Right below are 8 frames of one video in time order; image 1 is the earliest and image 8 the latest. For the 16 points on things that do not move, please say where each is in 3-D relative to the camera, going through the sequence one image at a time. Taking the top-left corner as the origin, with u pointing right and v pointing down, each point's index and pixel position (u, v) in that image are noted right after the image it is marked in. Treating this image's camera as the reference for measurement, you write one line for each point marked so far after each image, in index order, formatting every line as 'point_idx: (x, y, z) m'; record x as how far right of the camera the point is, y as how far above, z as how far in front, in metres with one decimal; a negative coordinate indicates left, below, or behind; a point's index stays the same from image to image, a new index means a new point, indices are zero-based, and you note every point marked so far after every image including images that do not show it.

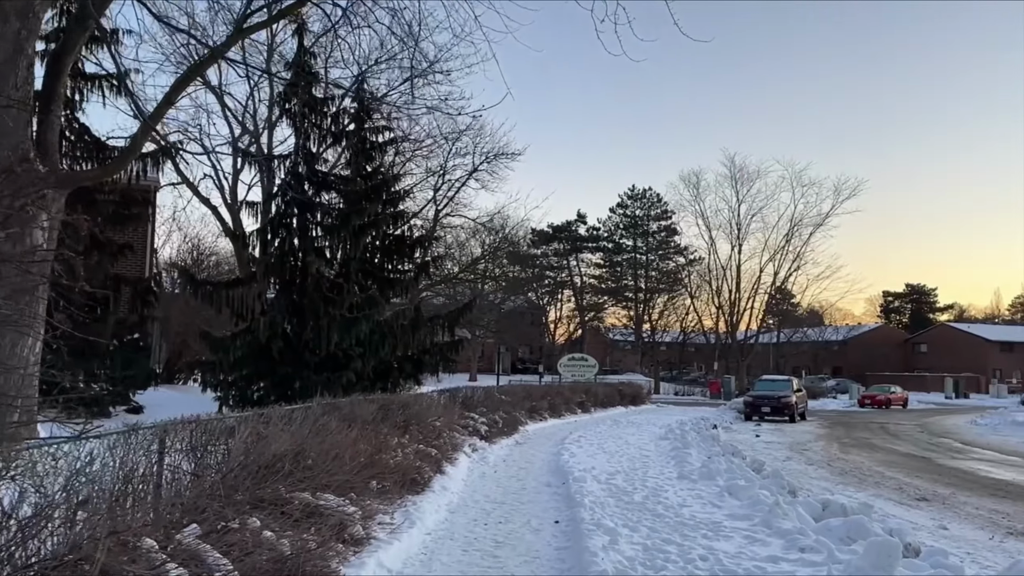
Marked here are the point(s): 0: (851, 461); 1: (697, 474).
0: (+8.1, -4.2, +19.4) m
1: (+3.0, -3.0, +12.9) m
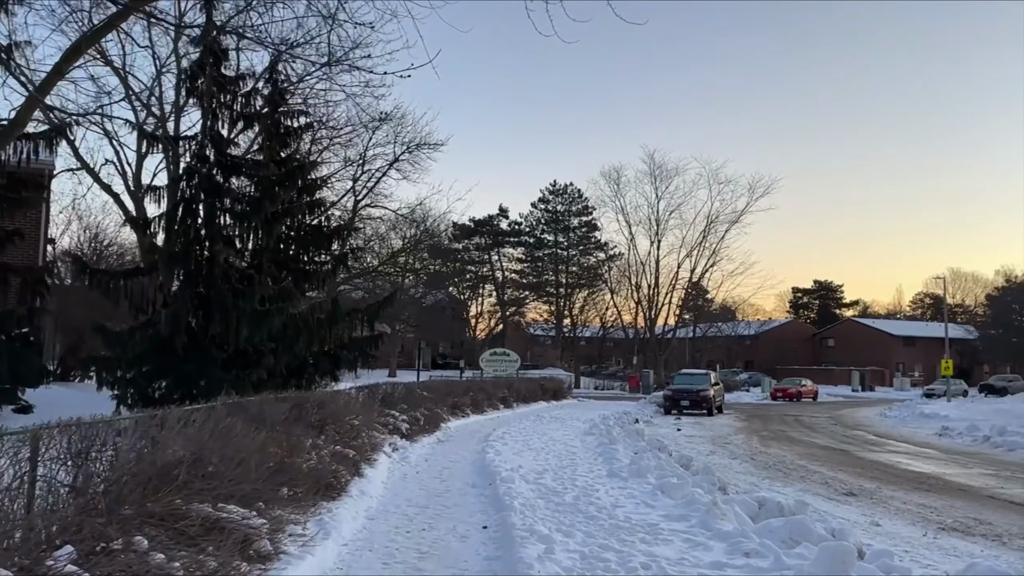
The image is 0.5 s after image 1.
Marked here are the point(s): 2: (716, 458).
0: (+6.3, -4.1, +19.5) m
1: (+1.8, -2.8, +12.5) m
2: (+4.3, -3.7, +17.2) m
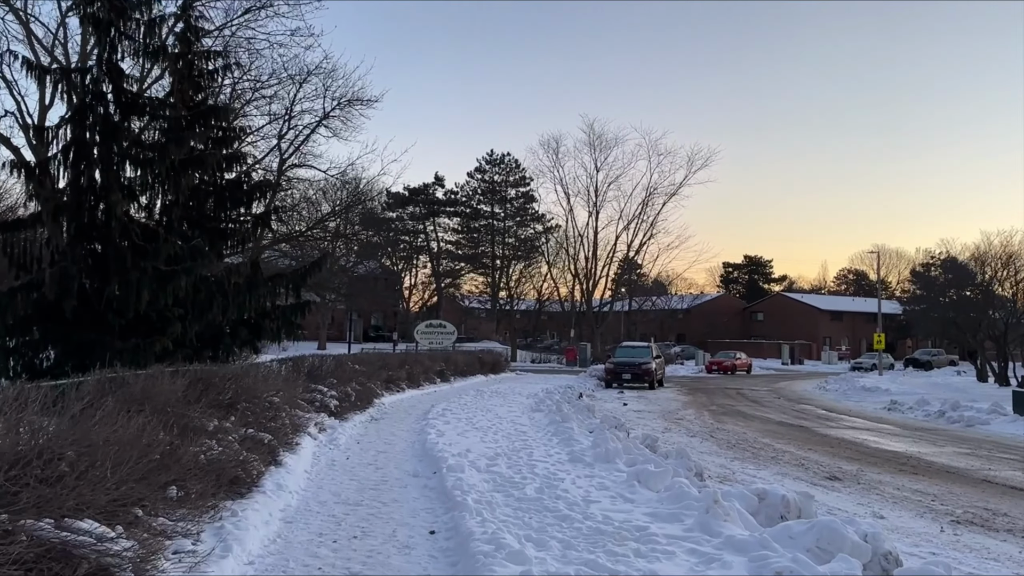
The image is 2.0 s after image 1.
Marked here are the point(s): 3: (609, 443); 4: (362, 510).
0: (+5.0, -3.3, +18.3) m
1: (+1.1, -2.3, +10.9) m
2: (+3.2, -2.9, +15.8) m
3: (+1.4, -2.2, +11.7) m
4: (-1.5, -2.2, +7.9) m
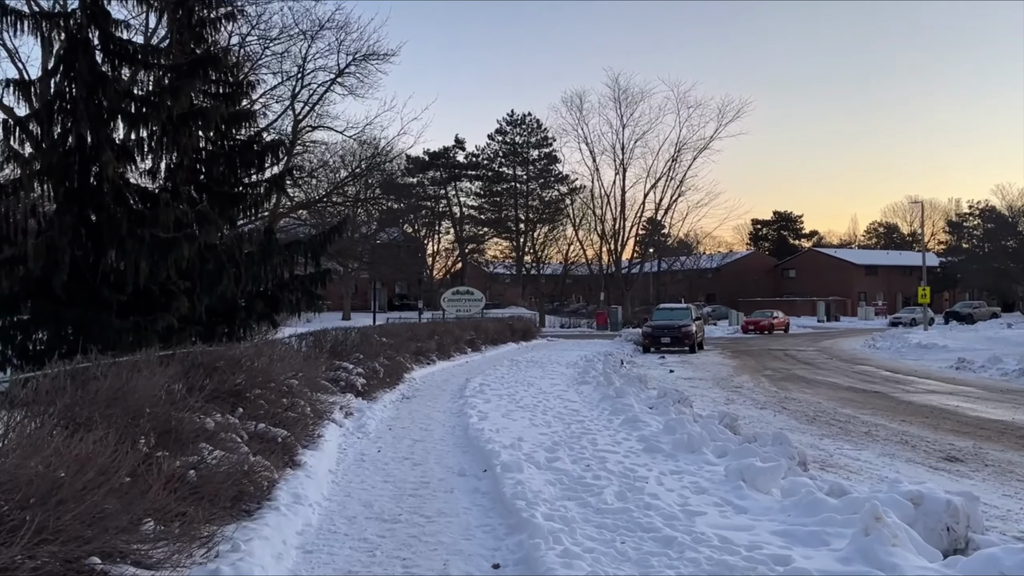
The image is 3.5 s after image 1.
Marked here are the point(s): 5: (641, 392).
0: (+5.9, -2.3, +16.4) m
1: (+1.8, -1.7, +9.1) m
2: (+4.1, -2.1, +14.0) m
3: (+2.1, -1.7, +9.9) m
4: (-0.8, -1.9, +6.2) m
5: (+2.4, -2.0, +15.1) m
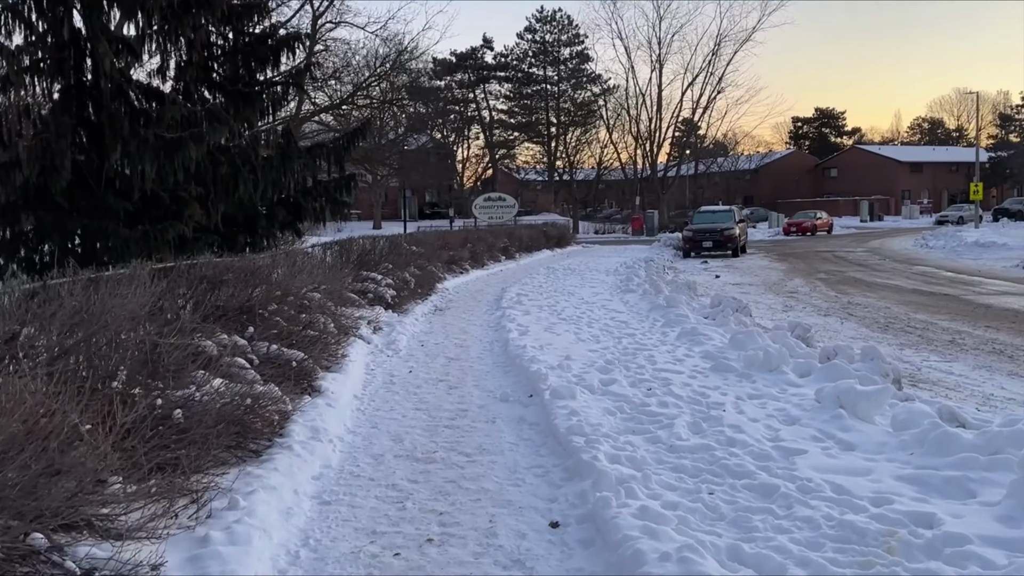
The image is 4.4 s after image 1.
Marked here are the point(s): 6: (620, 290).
0: (+6.6, -0.4, +15.1) m
1: (+2.3, -0.7, +8.0) m
2: (+4.7, -0.5, +12.8) m
3: (+2.6, -0.5, +8.7) m
4: (-0.5, -1.2, +5.2) m
5: (+3.1, -0.2, +13.9) m
6: (+2.2, 0.0, +16.7) m
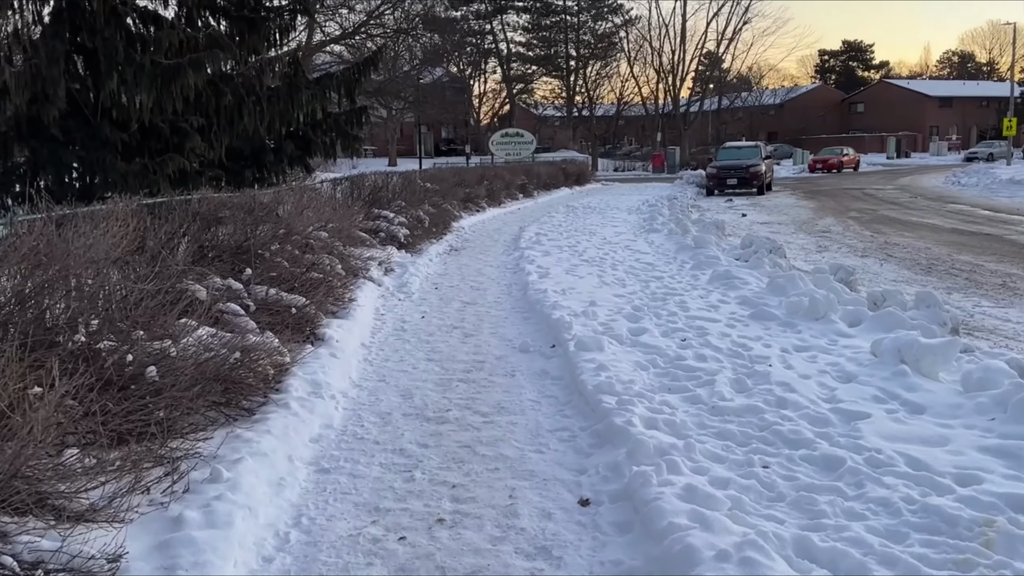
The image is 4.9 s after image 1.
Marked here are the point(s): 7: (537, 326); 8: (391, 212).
0: (+7.0, +0.7, +14.3) m
1: (+2.4, -0.2, +7.3) m
2: (+5.0, +0.4, +12.0) m
3: (+2.8, +0.1, +8.0) m
4: (-0.3, -0.8, +4.6) m
5: (+3.4, +0.8, +13.1) m
6: (+2.6, +1.2, +15.9) m
7: (+0.2, -0.3, +7.1) m
8: (-2.0, +1.3, +13.5) m
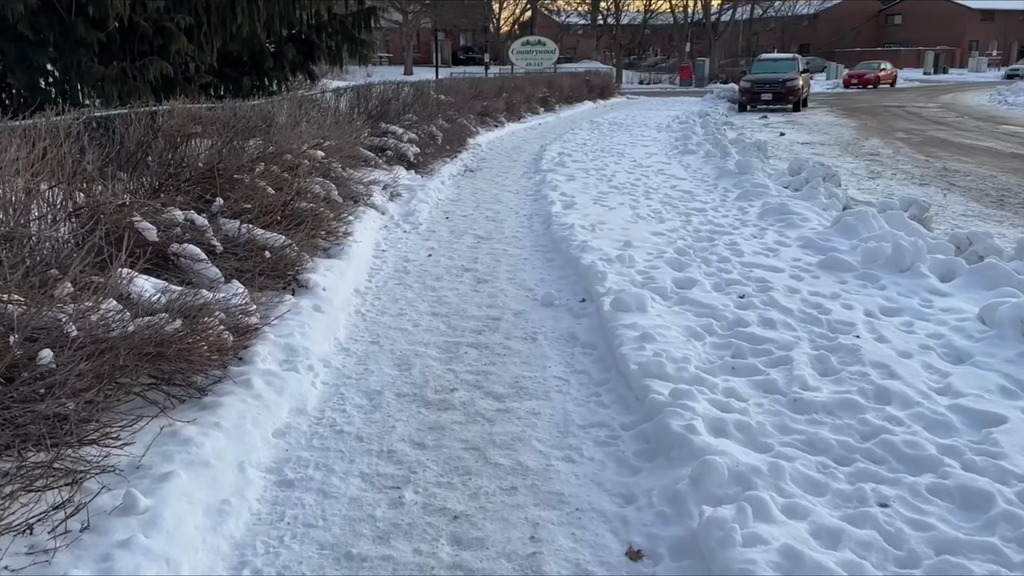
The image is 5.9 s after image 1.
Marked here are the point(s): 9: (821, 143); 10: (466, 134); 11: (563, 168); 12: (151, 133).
0: (+7.3, +1.8, +12.9) m
1: (+2.6, +0.3, +6.1) m
2: (+5.3, +1.3, +10.7) m
3: (+3.0, +0.6, +6.8) m
4: (-0.2, -0.6, +3.6) m
5: (+3.7, +1.8, +11.8) m
6: (+3.0, +2.5, +14.5) m
7: (+0.4, +0.1, +6.0) m
8: (-1.7, +2.4, +12.2) m
9: (+7.0, +3.3, +18.2) m
10: (-0.9, +2.9, +15.4) m
11: (+0.7, +1.8, +11.8) m
12: (-2.6, +1.1, +5.9) m
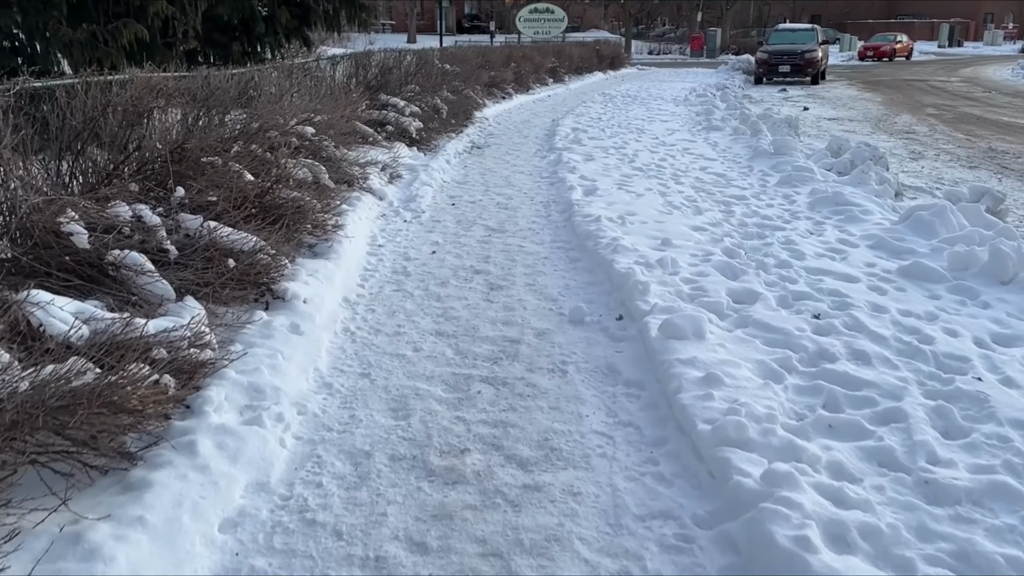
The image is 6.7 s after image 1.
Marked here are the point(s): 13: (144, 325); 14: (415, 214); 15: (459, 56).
0: (+7.5, +1.9, +11.9) m
1: (+2.7, +0.2, +5.1) m
2: (+5.4, +1.3, +9.7) m
3: (+3.1, +0.5, +5.8) m
4: (-0.1, -0.8, +2.7) m
5: (+3.9, +1.9, +10.8) m
6: (+3.1, +2.7, +13.5) m
7: (+0.5, +0.1, +5.0) m
8: (-1.5, +2.6, +11.2) m
9: (+7.2, +3.6, +17.1) m
10: (-0.7, +3.2, +14.3) m
11: (+0.9, +1.9, +10.8) m
12: (-2.5, +1.0, +4.9) m
13: (-1.4, -0.2, +3.2) m
14: (-0.8, +0.7, +7.2) m
15: (-1.1, +4.9, +17.1) m
